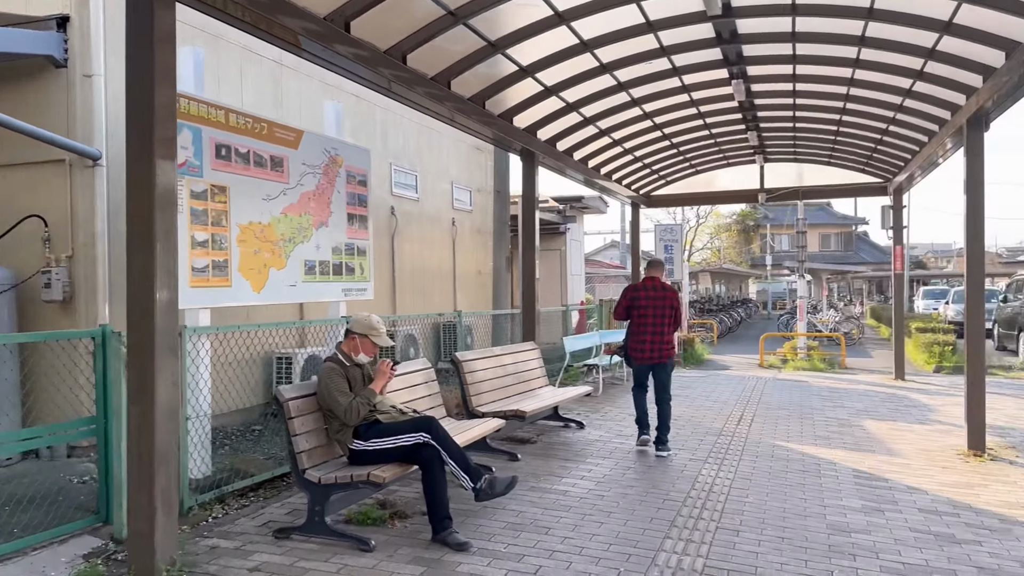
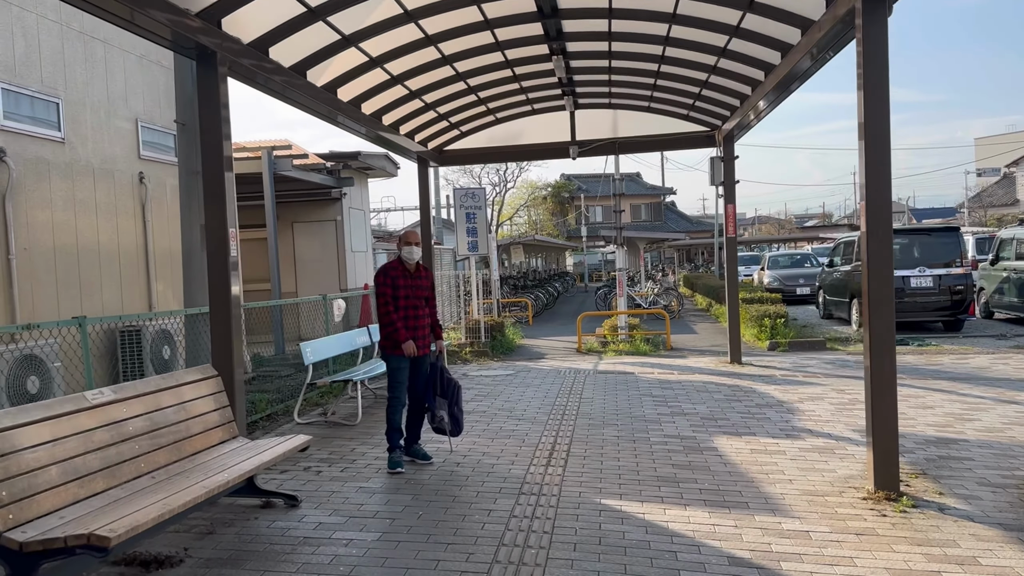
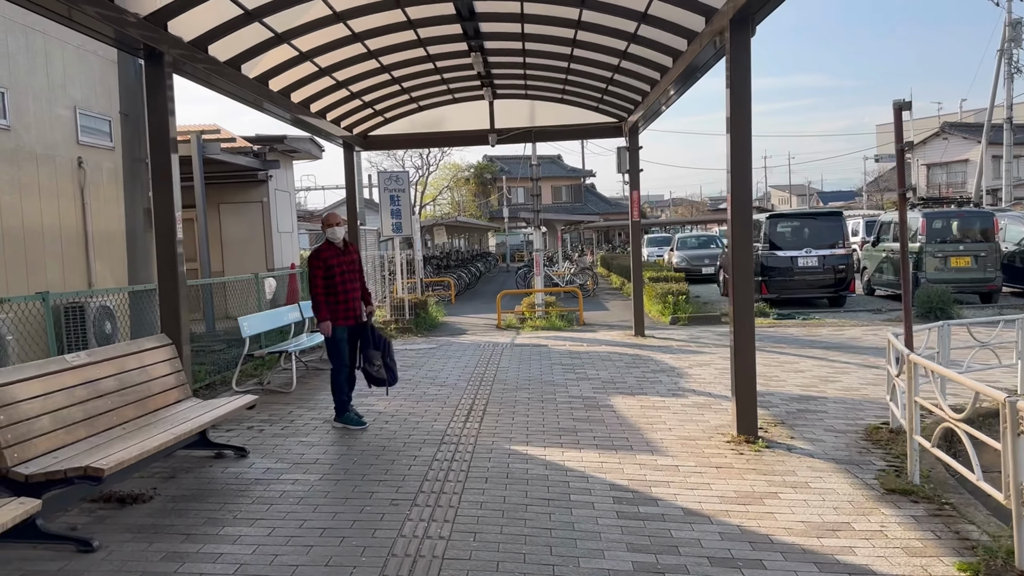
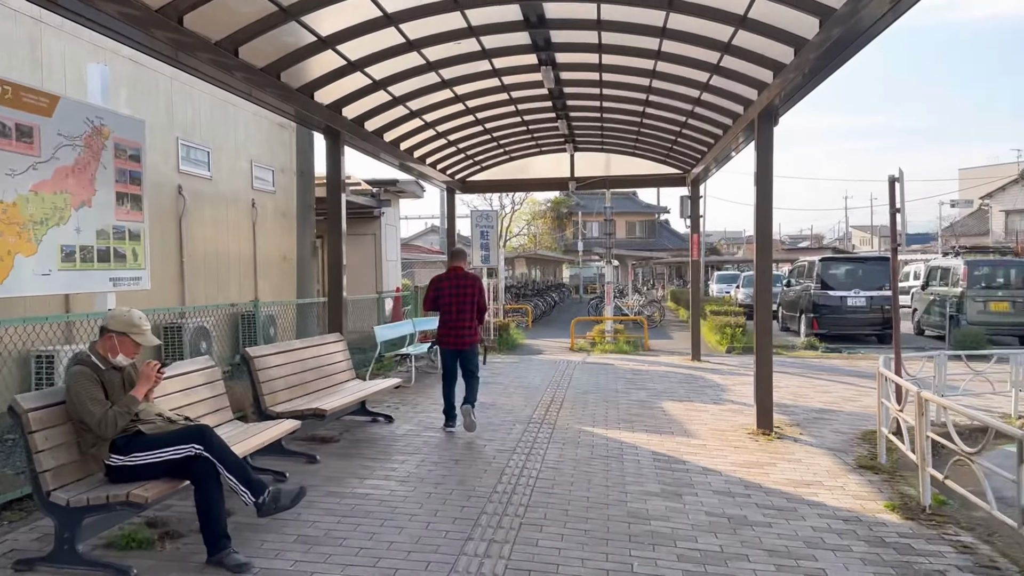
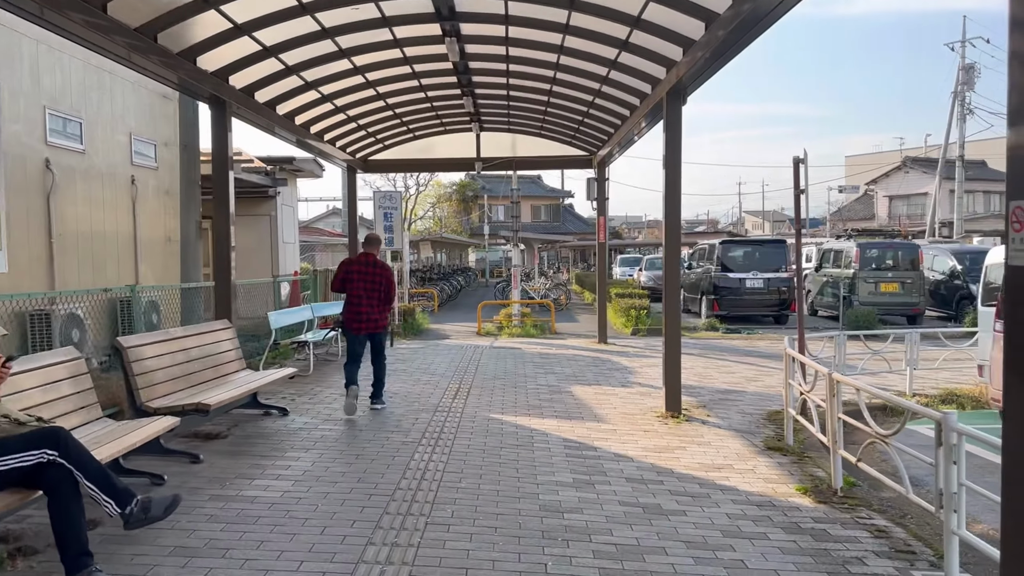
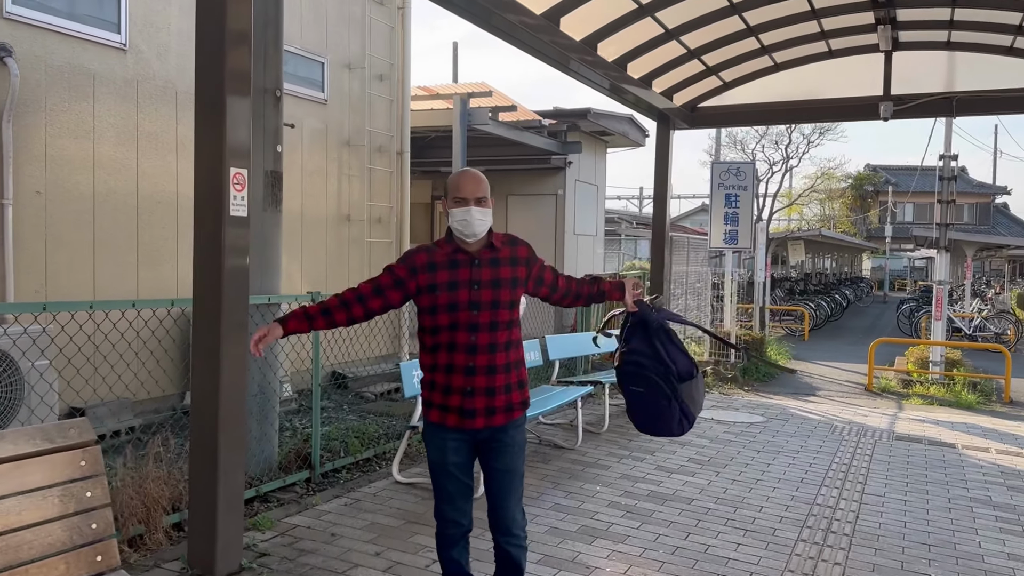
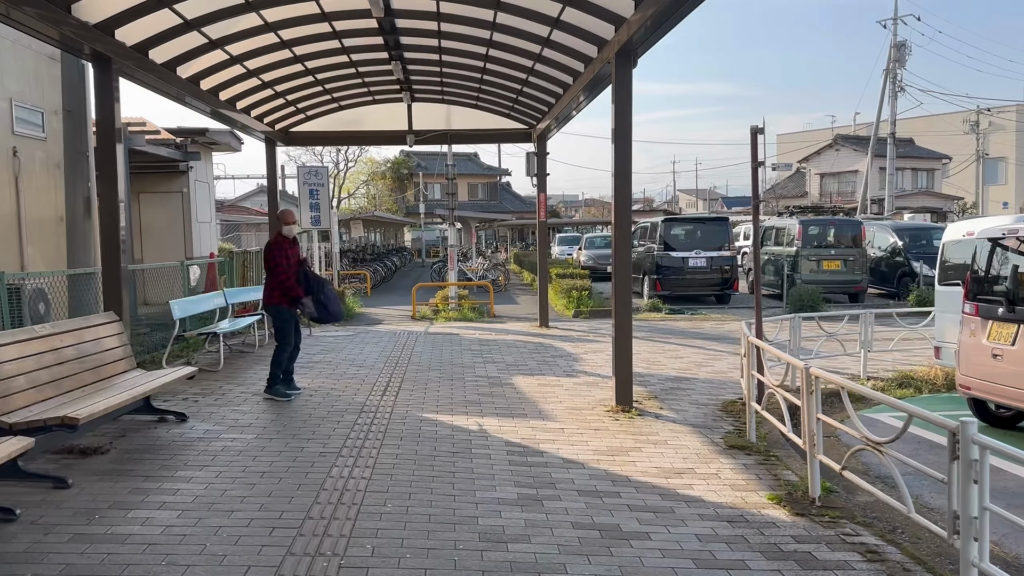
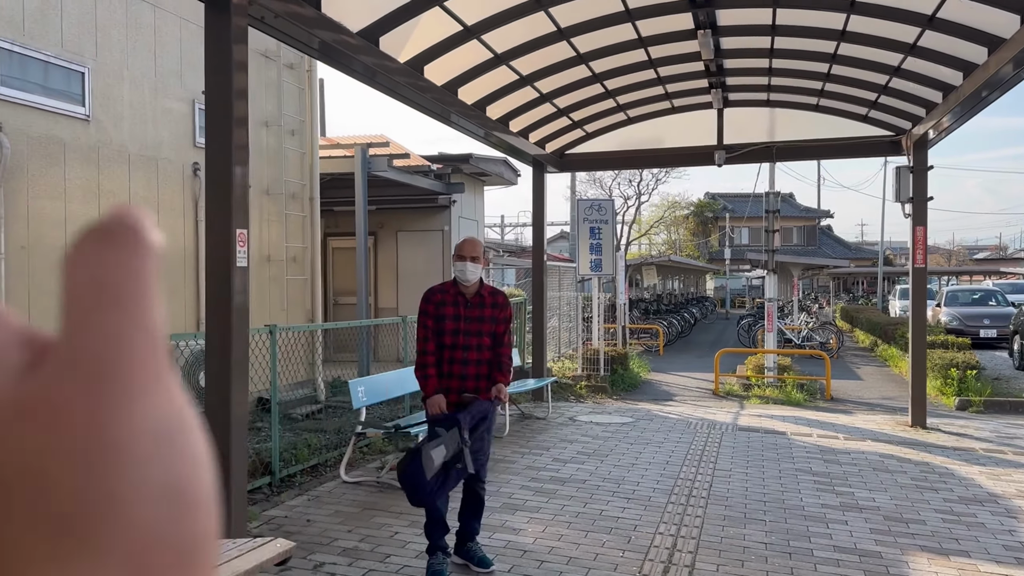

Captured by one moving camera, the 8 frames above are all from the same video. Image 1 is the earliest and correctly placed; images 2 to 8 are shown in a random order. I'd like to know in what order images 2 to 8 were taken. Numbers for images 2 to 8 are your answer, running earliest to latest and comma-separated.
4, 5, 7, 3, 2, 8, 6
